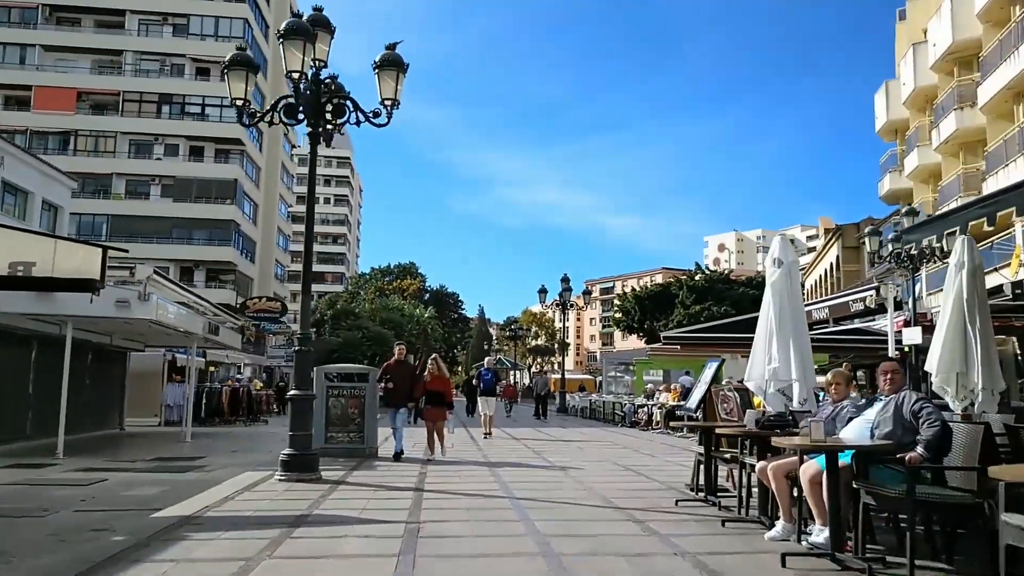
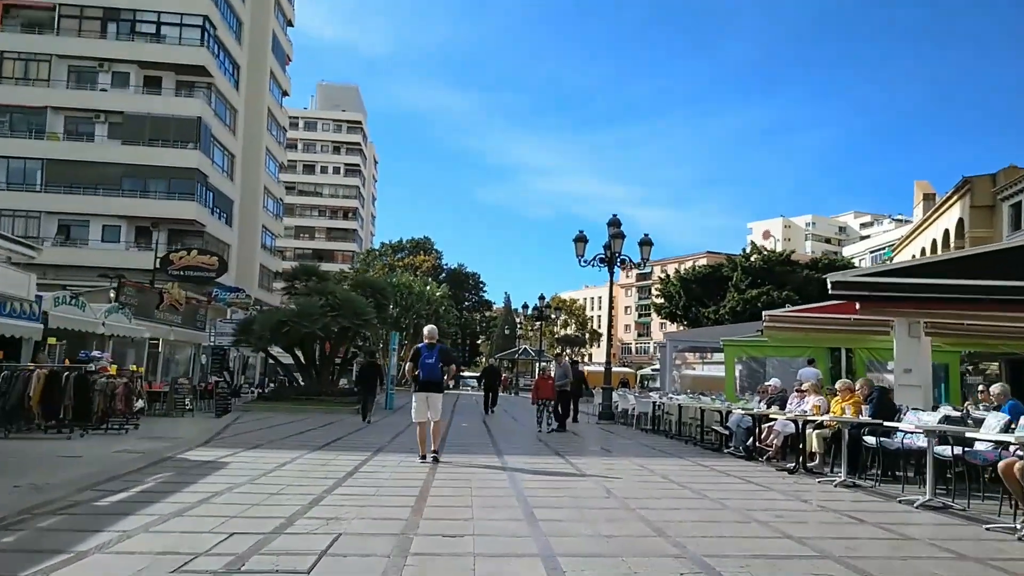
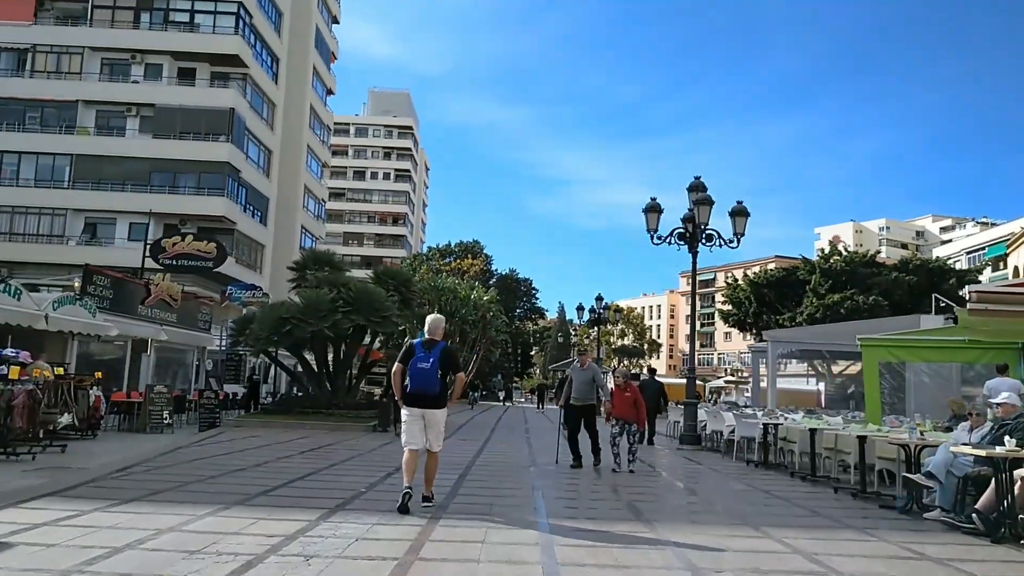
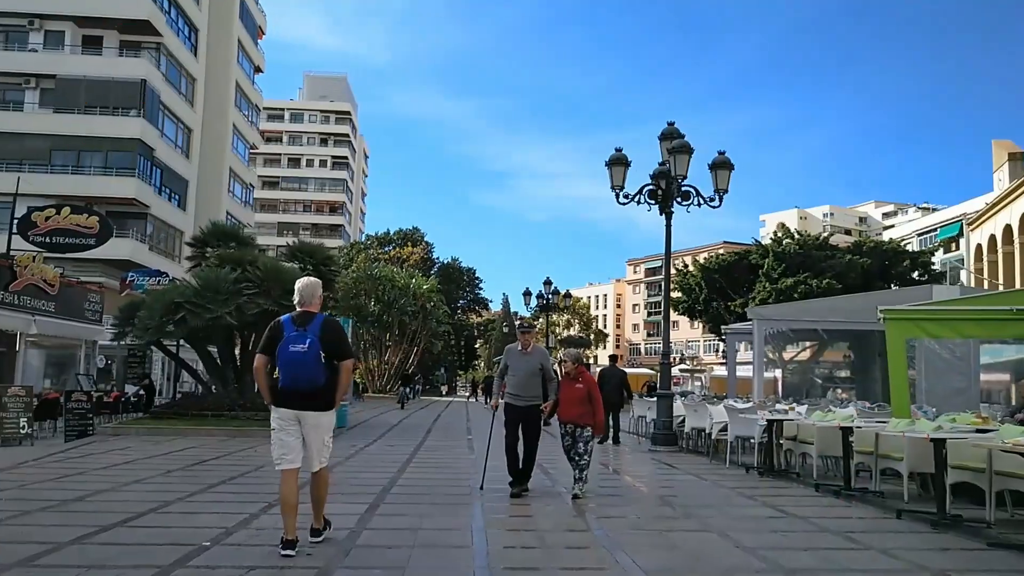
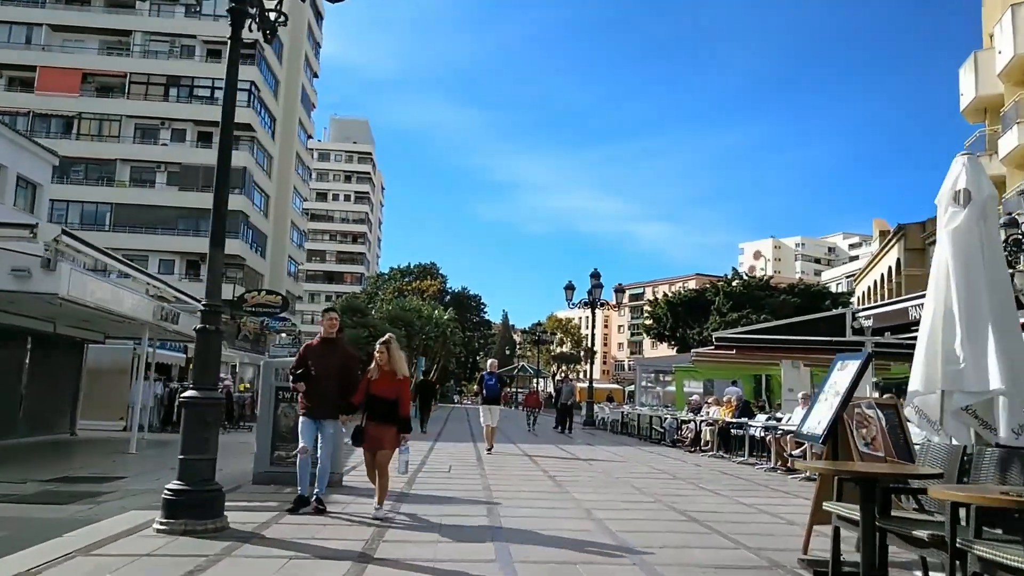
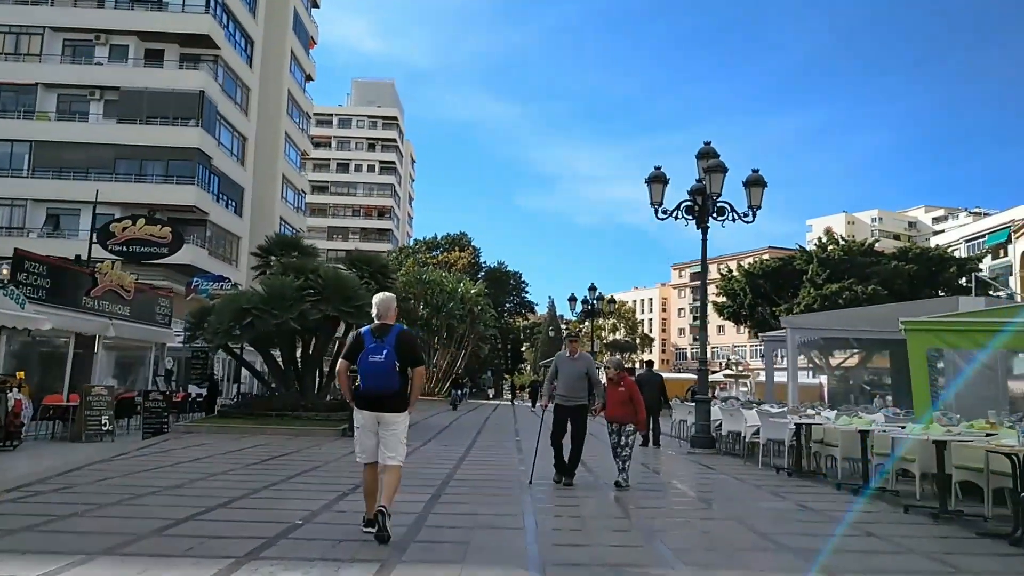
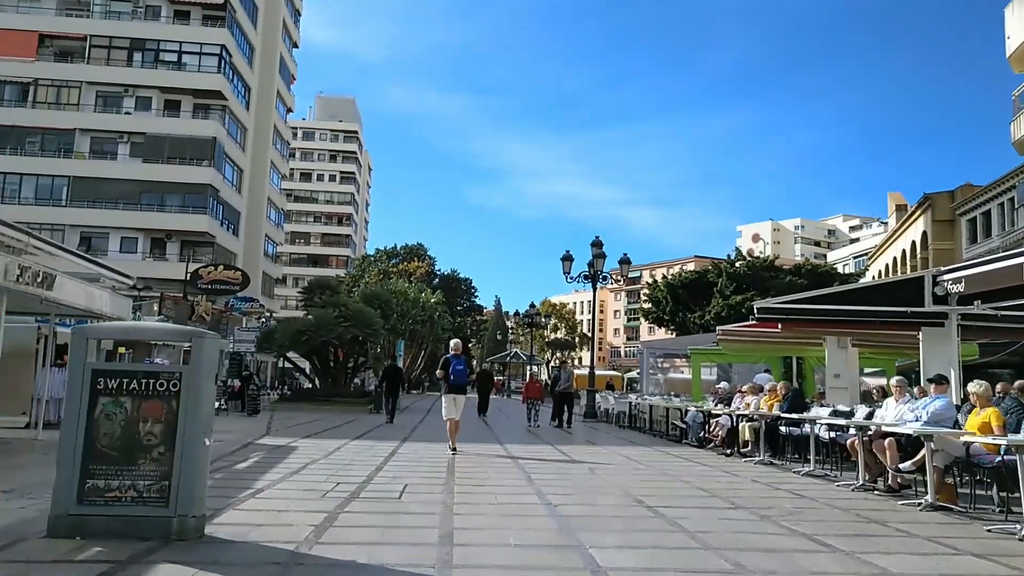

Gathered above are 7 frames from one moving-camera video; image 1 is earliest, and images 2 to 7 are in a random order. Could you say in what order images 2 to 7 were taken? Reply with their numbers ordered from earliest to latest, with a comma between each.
5, 7, 2, 3, 6, 4
